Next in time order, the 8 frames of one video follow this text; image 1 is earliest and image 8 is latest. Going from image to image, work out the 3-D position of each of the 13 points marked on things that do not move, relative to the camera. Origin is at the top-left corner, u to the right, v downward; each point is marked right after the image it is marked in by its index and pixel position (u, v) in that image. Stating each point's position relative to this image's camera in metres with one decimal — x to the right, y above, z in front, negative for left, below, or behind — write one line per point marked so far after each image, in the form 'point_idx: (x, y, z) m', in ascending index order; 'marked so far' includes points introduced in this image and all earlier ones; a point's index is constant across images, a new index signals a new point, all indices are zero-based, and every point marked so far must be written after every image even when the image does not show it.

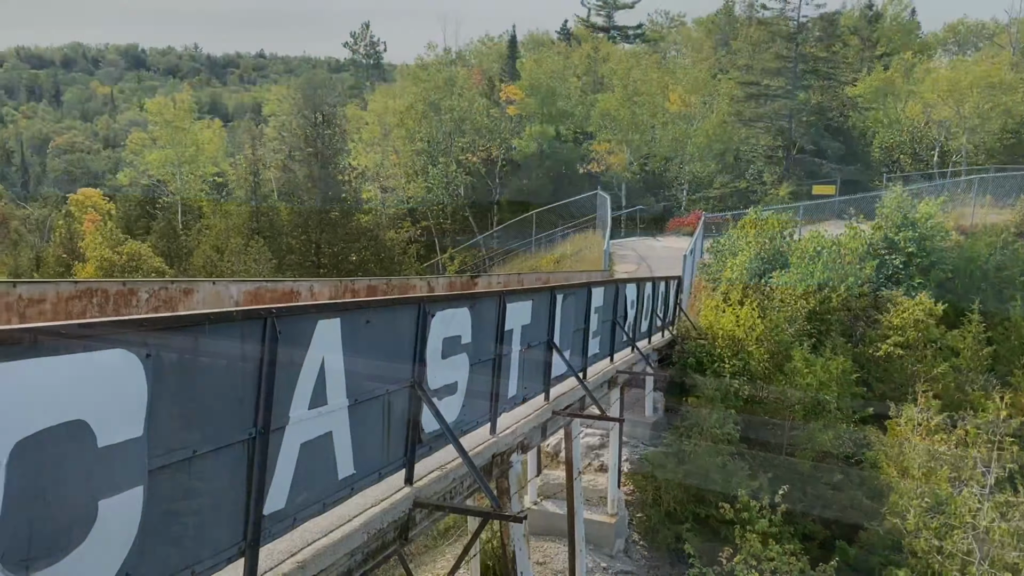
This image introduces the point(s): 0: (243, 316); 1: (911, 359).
0: (-1.1, -0.1, +3.5) m
1: (+8.5, -1.5, +18.9) m
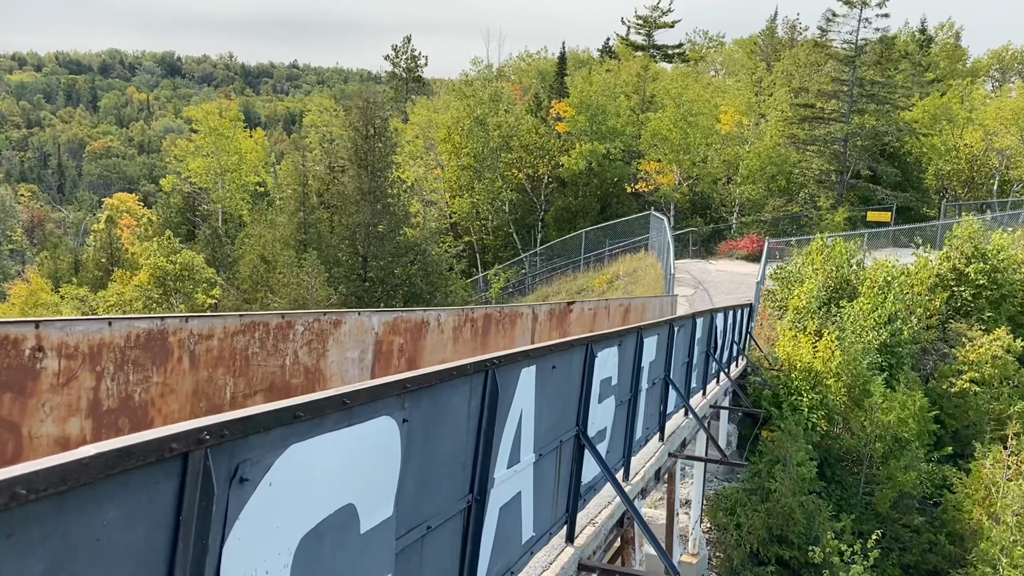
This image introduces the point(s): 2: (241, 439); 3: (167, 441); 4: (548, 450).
0: (-0.1, -0.3, +3.1) m
1: (+9.8, -2.2, +18.2) m
2: (-0.5, -0.3, +1.8) m
3: (-0.6, -0.3, +1.6) m
4: (+0.2, -0.8, +4.3) m
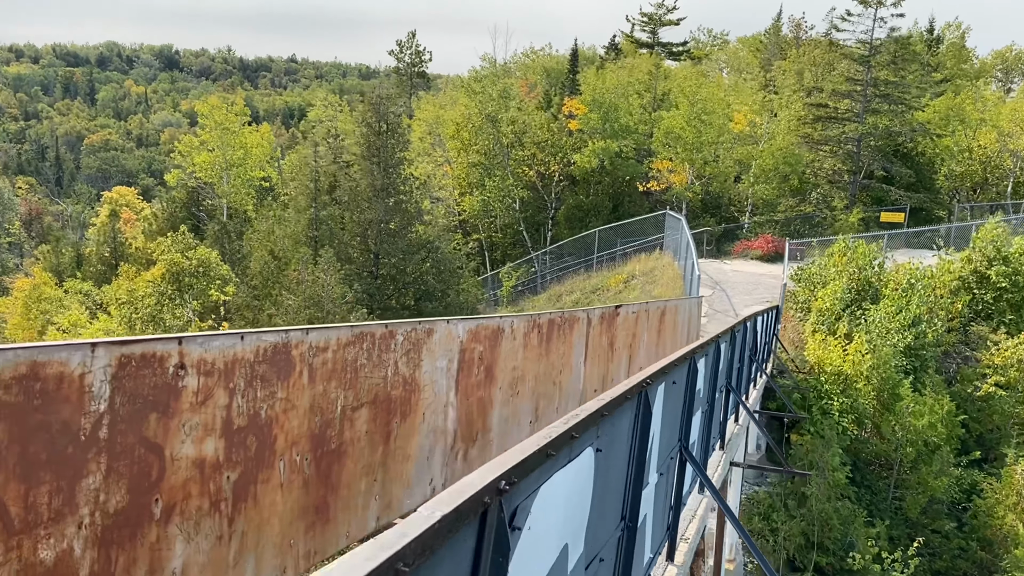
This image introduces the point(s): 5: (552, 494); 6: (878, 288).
0: (+0.4, -0.3, +2.9) m
1: (+10.2, -2.3, +18.0) m
2: (0.0, -0.4, +1.6) m
3: (0.0, -0.3, +1.4) m
4: (+0.7, -0.8, +4.2) m
5: (+0.1, -0.5, +1.9) m
6: (+8.2, 0.0, +19.8) m
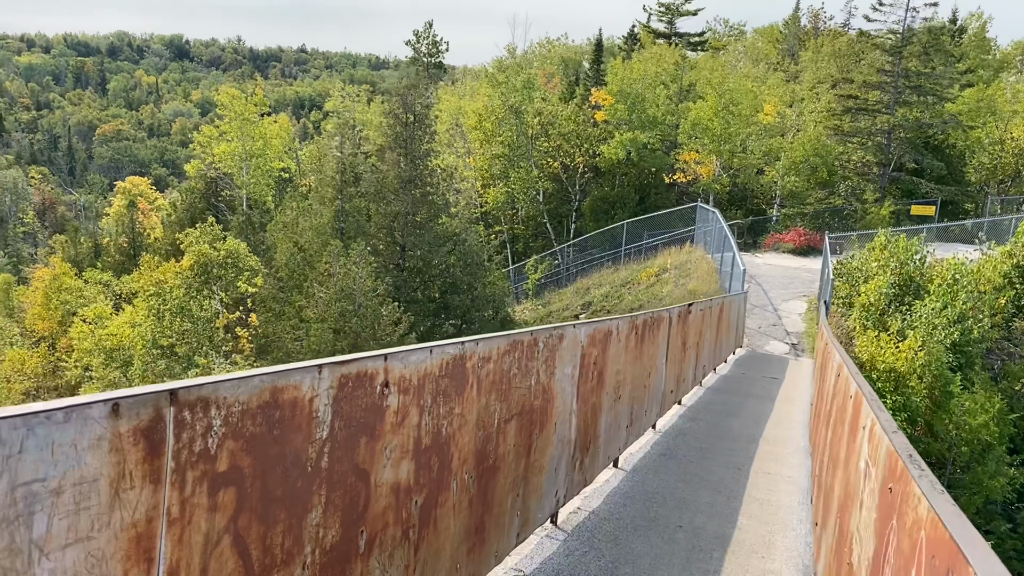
0: (+1.1, -0.4, +2.7) m
1: (+11.0, -2.2, +17.7) m
2: (+0.7, -0.4, +1.4) m
3: (+0.6, -0.4, +1.1) m
4: (+1.4, -0.9, +3.9) m
5: (+0.8, -0.5, +1.7) m
6: (+9.1, +0.1, +19.5) m
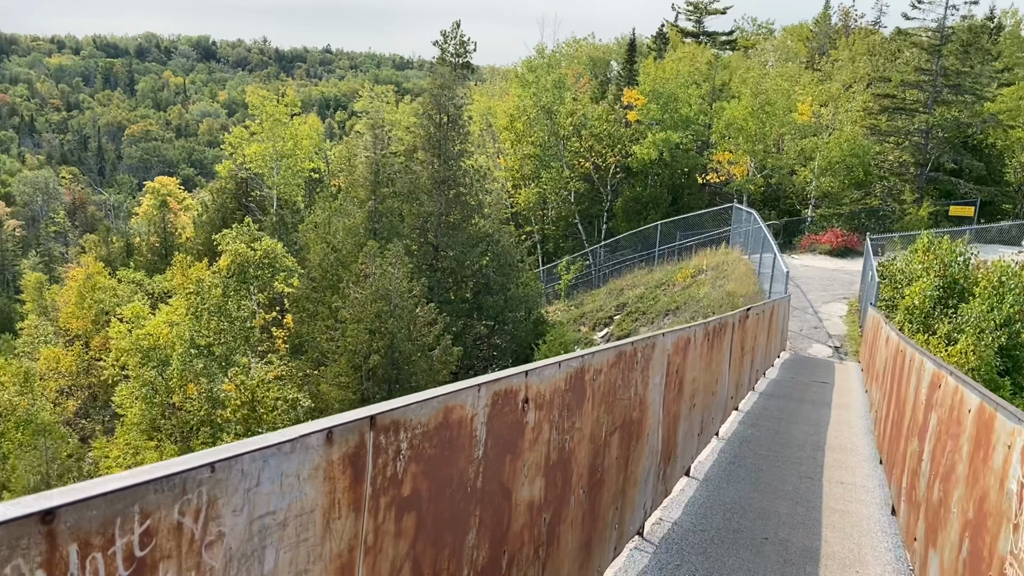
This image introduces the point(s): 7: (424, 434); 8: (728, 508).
0: (+1.5, -0.4, +2.6) m
1: (+11.8, -2.3, +17.4) m
2: (+1.1, -0.5, +1.3) m
3: (+1.0, -0.4, +1.0) m
4: (+1.9, -0.9, +3.8) m
5: (+1.2, -0.5, +1.6) m
6: (+9.9, 0.0, +19.2) m
7: (-0.2, -0.3, +1.9) m
8: (+1.4, -1.4, +5.8) m
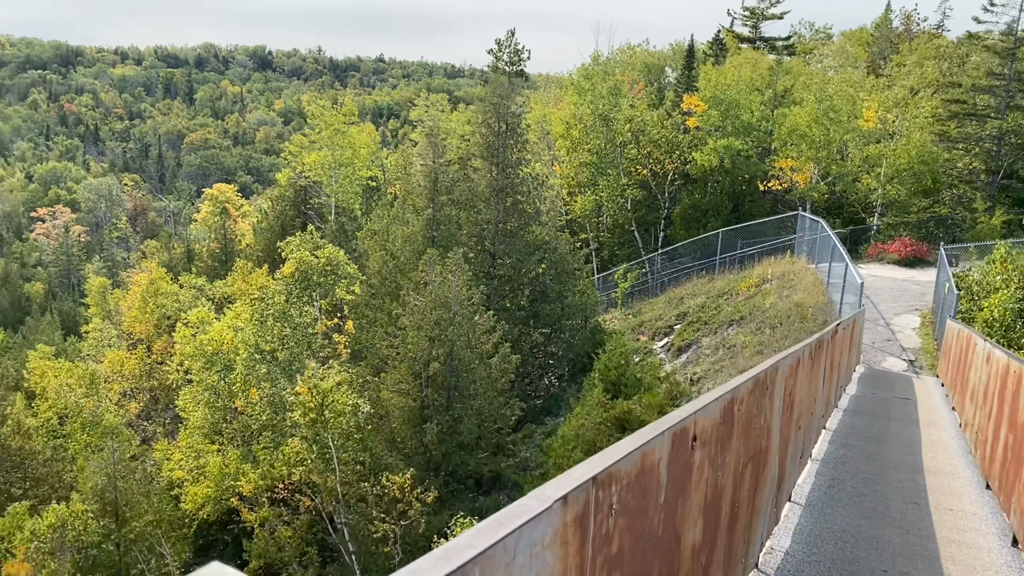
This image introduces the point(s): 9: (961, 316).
0: (+2.0, -0.5, +2.3) m
1: (+13.1, -2.6, +16.5) m
2: (+1.5, -0.5, +1.1) m
3: (+1.4, -0.5, +0.8) m
4: (+2.4, -1.0, +3.5) m
5: (+1.6, -0.6, +1.4) m
6: (+11.3, -0.2, +18.4) m
7: (+0.2, -0.4, +1.8) m
8: (+2.0, -1.6, +5.6) m
9: (+9.9, -0.6, +19.6) m
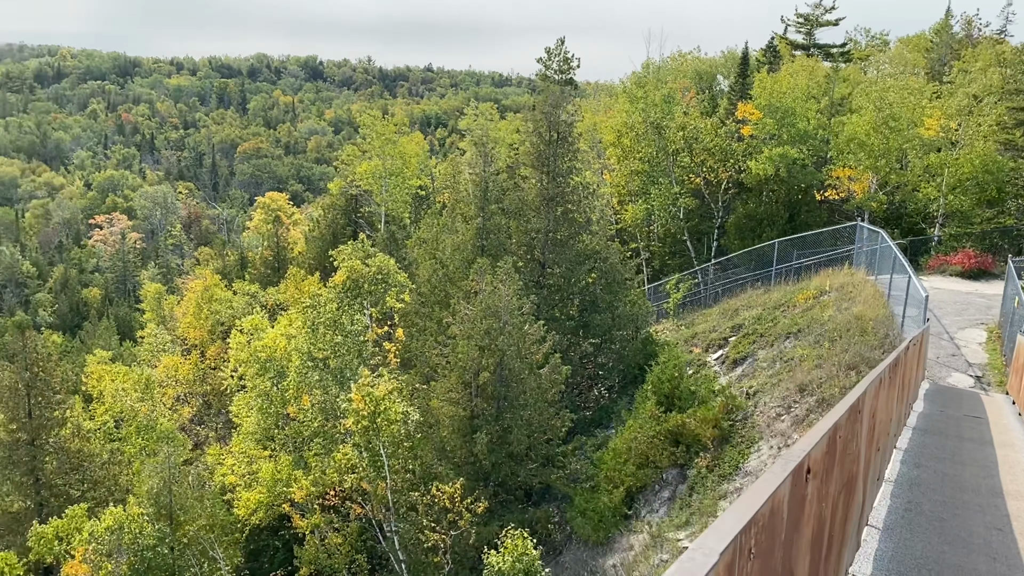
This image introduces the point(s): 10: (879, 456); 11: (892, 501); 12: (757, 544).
0: (+2.2, -0.6, +2.1) m
1: (+14.1, -2.8, +15.7) m
2: (+1.7, -0.6, +0.9) m
3: (+1.6, -0.6, +0.6) m
4: (+2.7, -1.1, +3.3) m
5: (+1.8, -0.7, +1.2) m
6: (+12.4, -0.5, +17.7) m
7: (+0.5, -0.5, +1.6) m
8: (+2.5, -1.7, +5.3) m
9: (+11.1, -0.9, +18.9) m
10: (+2.4, -1.1, +5.9) m
11: (+2.9, -1.6, +6.8) m
12: (+0.4, -0.5, +1.6) m
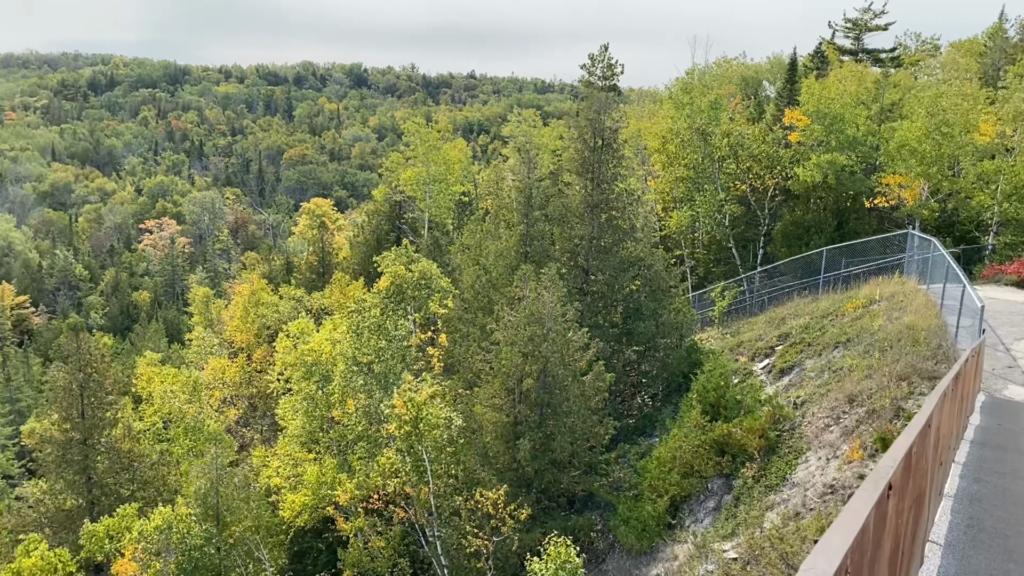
0: (+2.4, -0.6, +2.0) m
1: (+14.8, -3.1, +15.0) m
2: (+1.8, -0.6, +0.8) m
3: (+1.7, -0.6, +0.6) m
4: (+2.9, -1.2, +3.2) m
5: (+1.9, -0.7, +1.1) m
6: (+13.2, -0.7, +17.1) m
7: (+0.6, -0.5, +1.6) m
8: (+2.8, -1.7, +5.2) m
9: (+12.0, -1.1, +18.4) m
10: (+2.8, -1.2, +5.7) m
11: (+3.3, -1.7, +6.7) m
12: (+0.6, -0.5, +1.6) m
